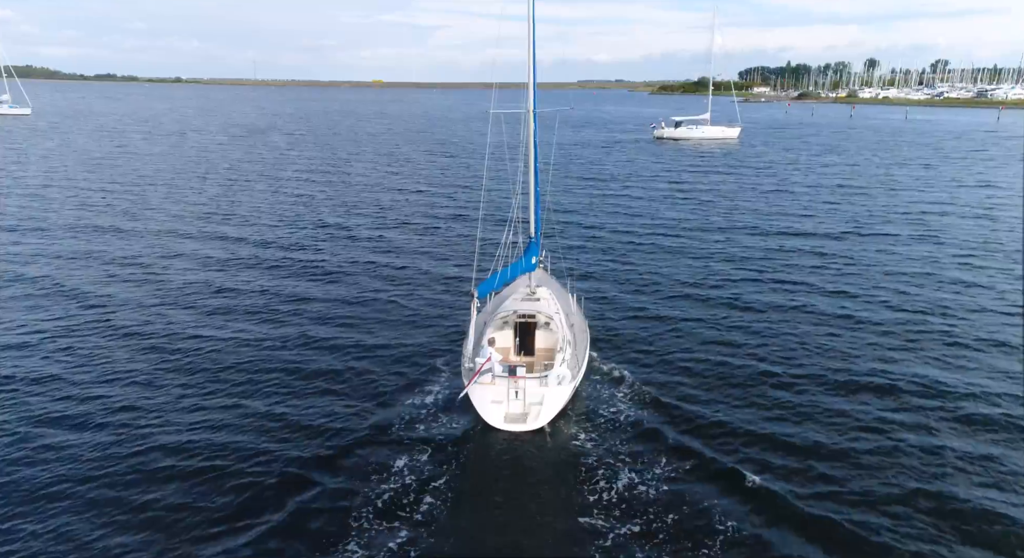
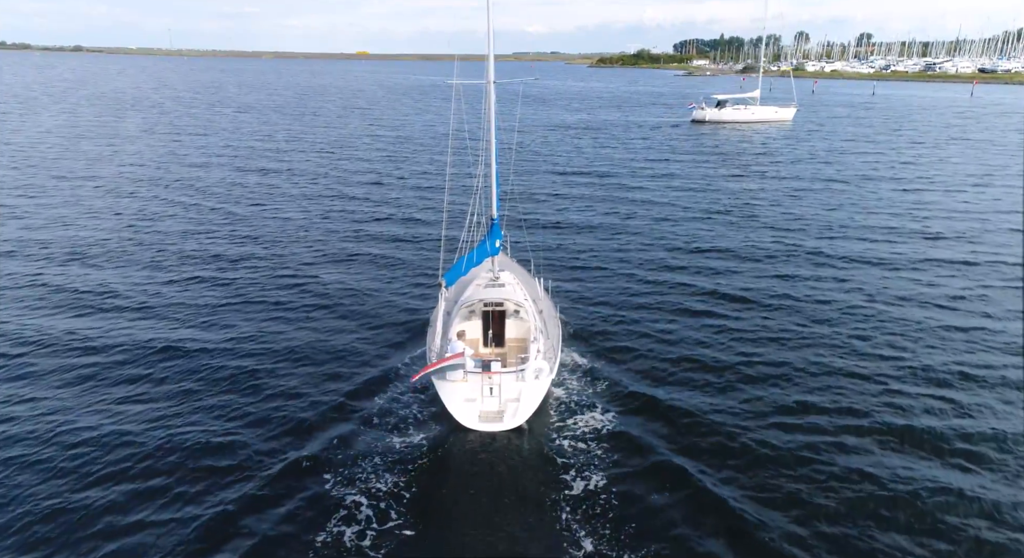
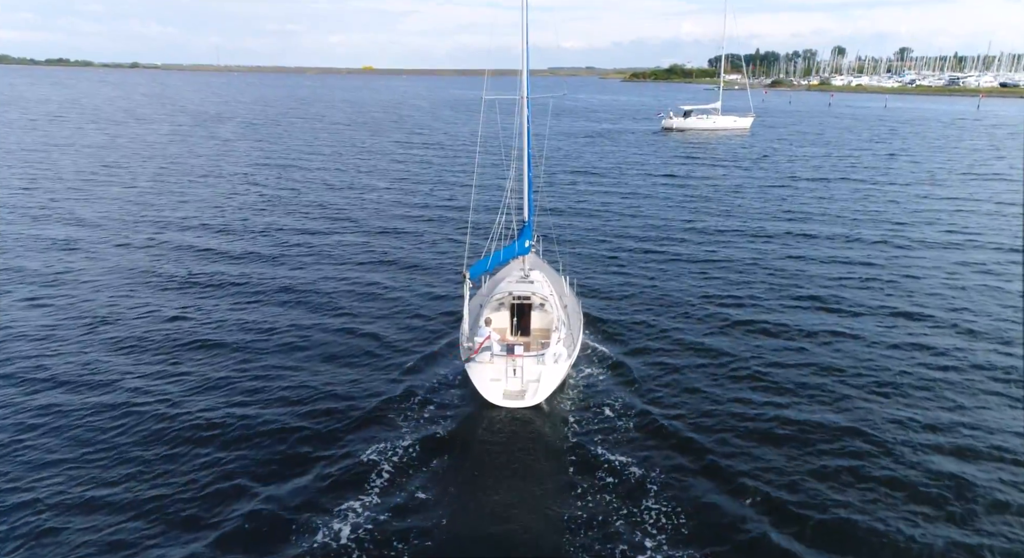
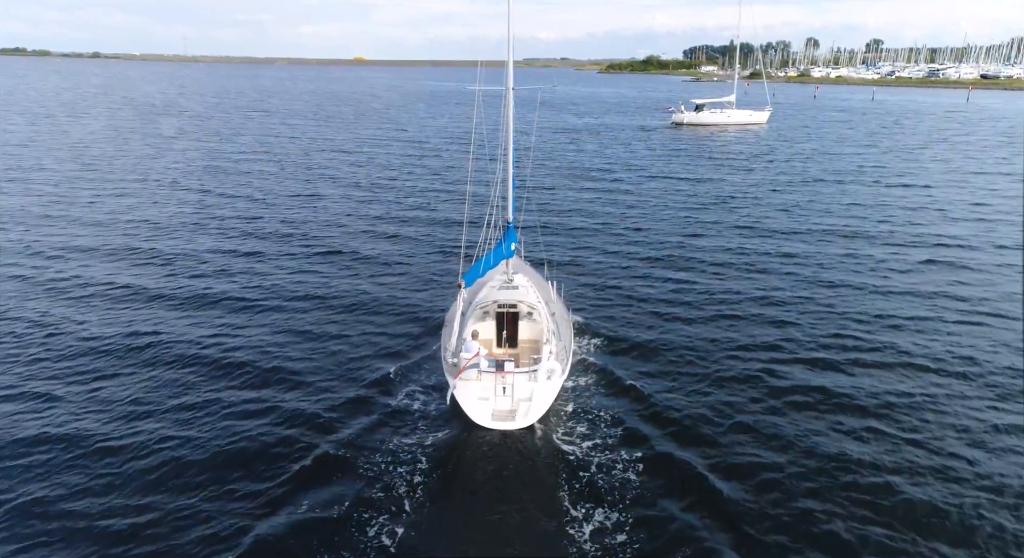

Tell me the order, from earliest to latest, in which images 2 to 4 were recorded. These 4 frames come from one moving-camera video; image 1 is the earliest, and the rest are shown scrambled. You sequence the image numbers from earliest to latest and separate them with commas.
3, 4, 2
